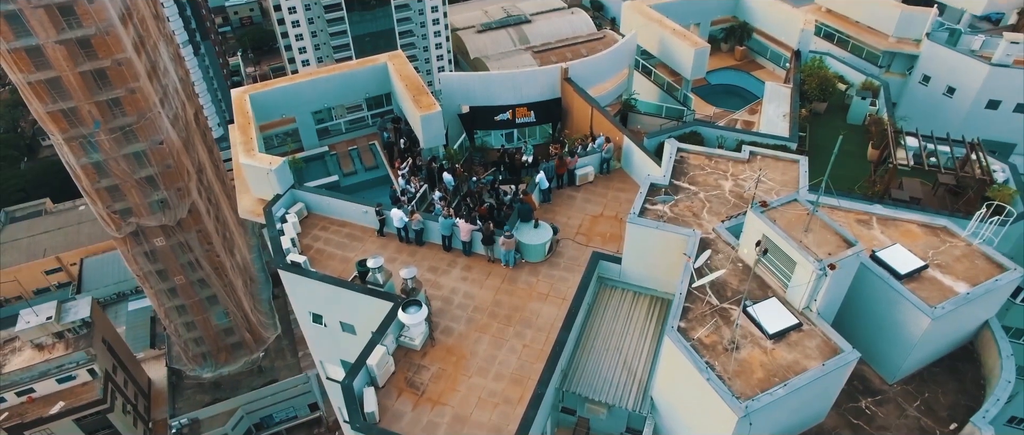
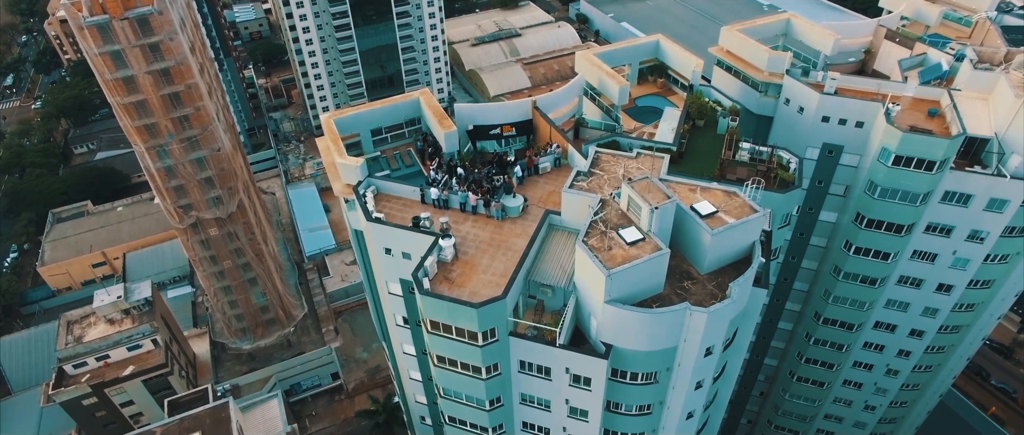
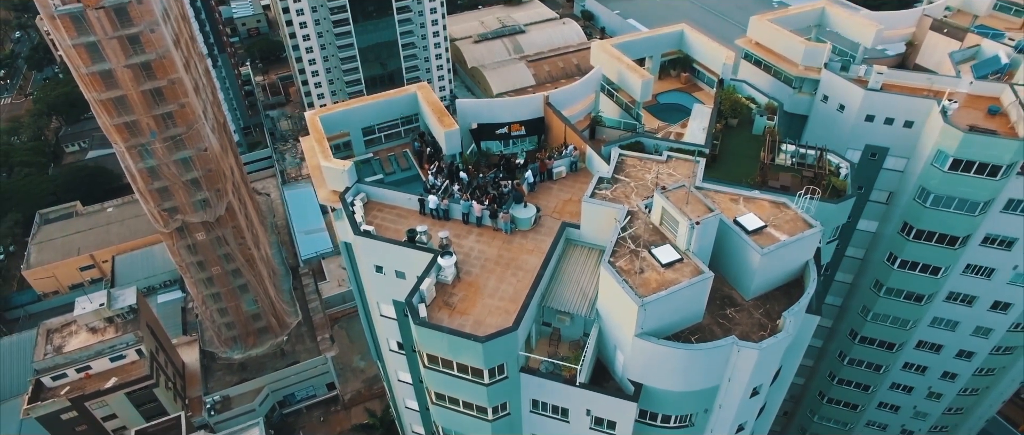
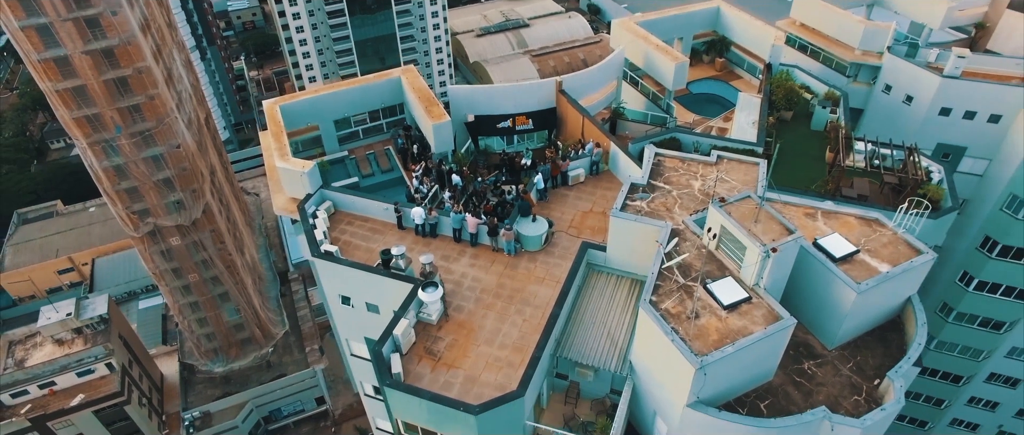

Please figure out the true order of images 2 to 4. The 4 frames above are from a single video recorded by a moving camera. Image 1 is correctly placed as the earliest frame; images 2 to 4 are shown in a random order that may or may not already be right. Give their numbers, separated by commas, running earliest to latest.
4, 3, 2
